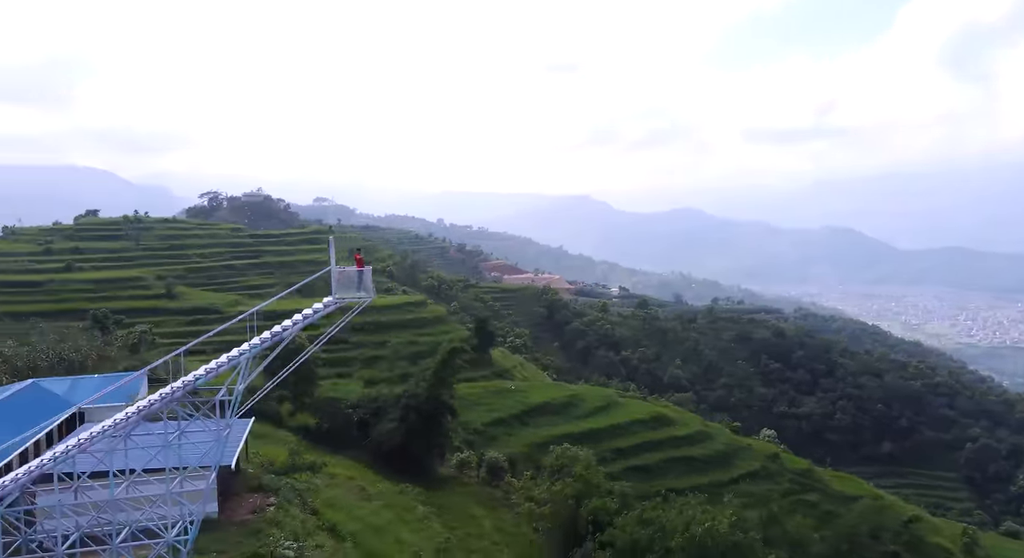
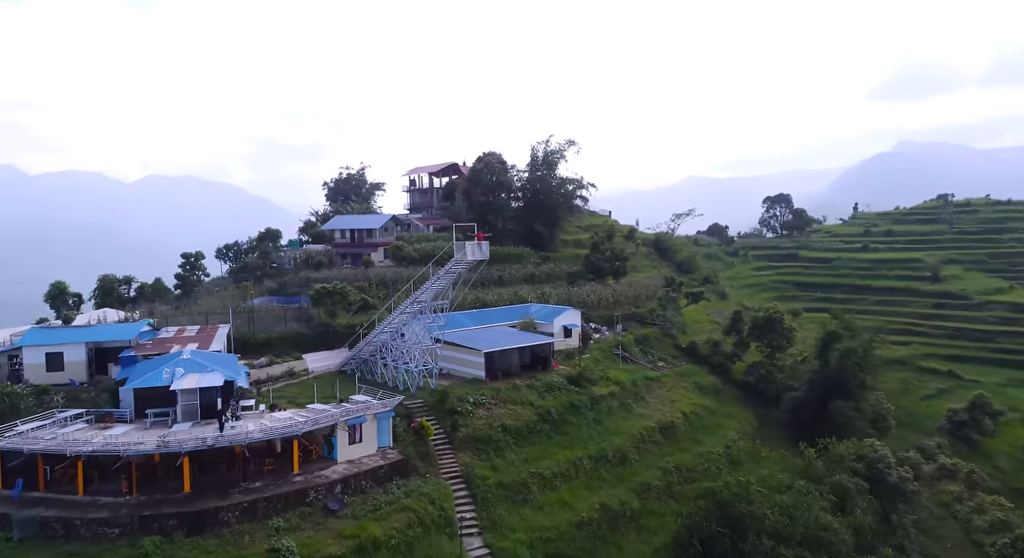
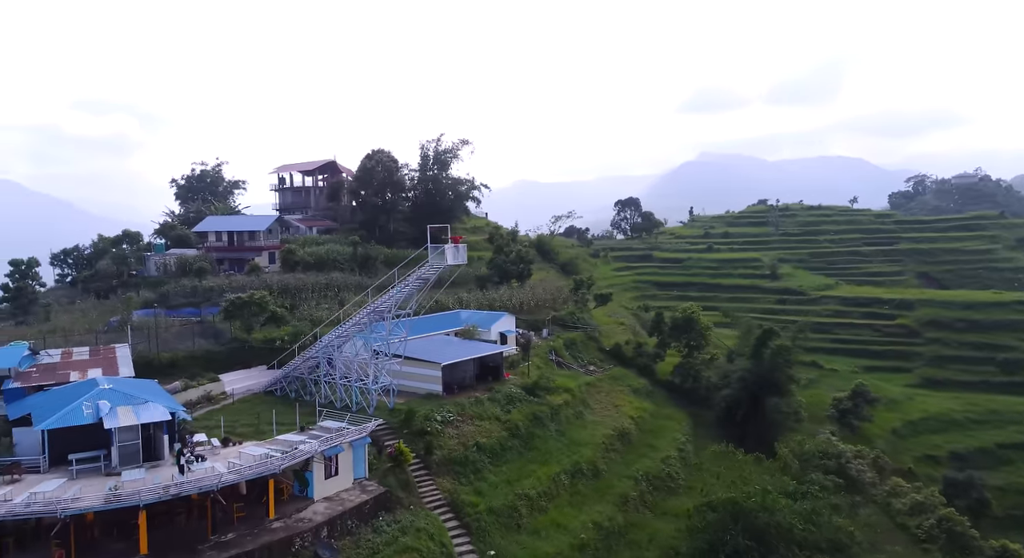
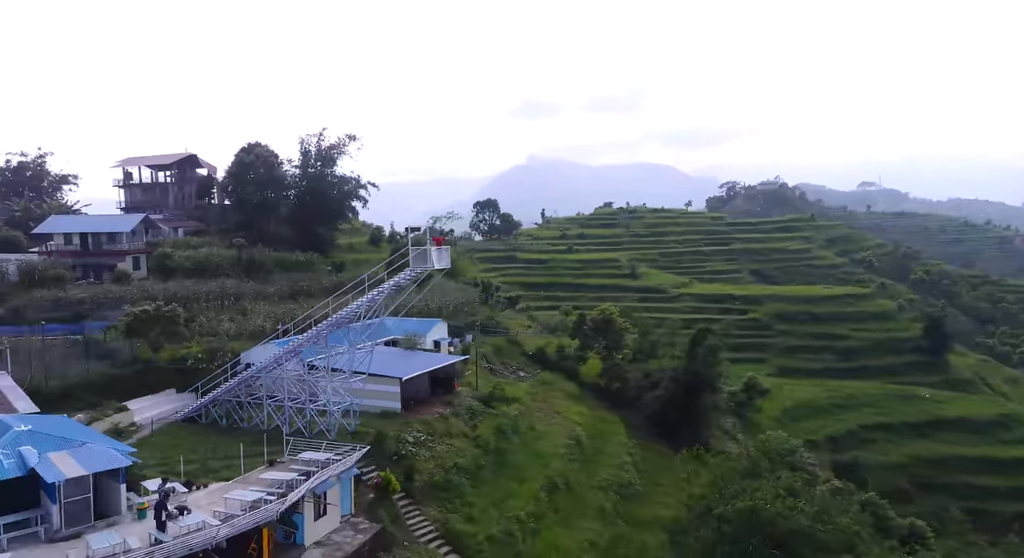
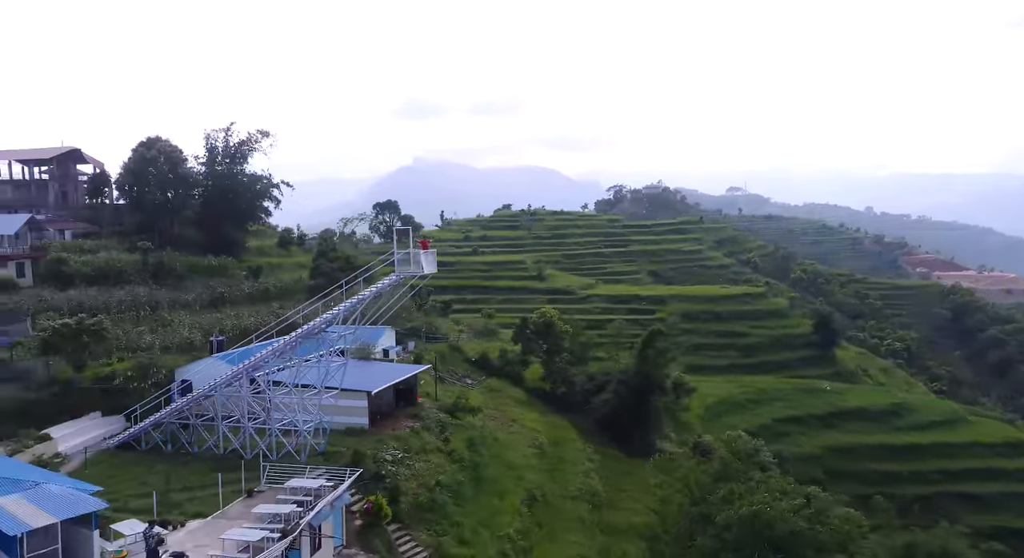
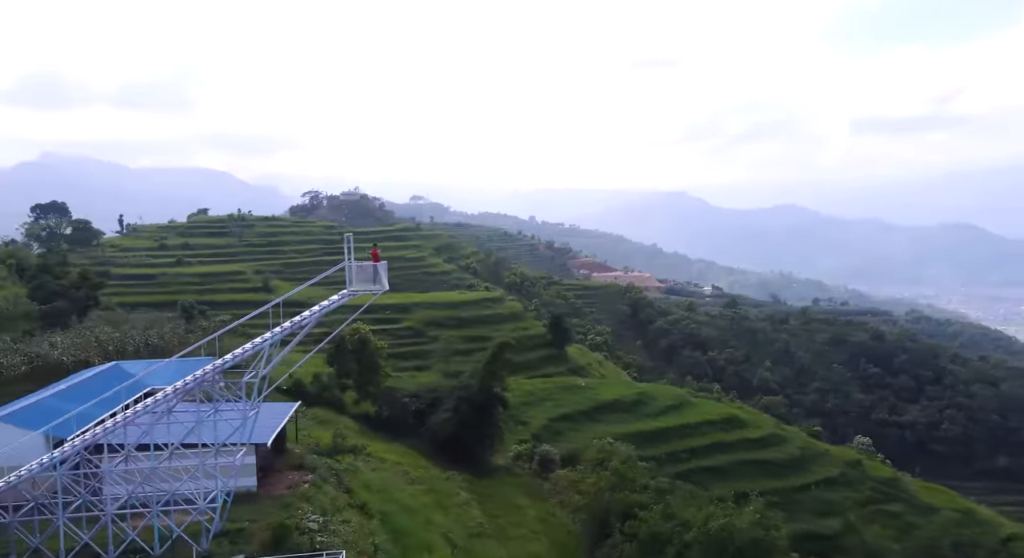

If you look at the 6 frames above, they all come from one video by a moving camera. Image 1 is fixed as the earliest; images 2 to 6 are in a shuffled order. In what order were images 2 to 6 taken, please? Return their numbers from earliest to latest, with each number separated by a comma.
6, 5, 4, 3, 2
